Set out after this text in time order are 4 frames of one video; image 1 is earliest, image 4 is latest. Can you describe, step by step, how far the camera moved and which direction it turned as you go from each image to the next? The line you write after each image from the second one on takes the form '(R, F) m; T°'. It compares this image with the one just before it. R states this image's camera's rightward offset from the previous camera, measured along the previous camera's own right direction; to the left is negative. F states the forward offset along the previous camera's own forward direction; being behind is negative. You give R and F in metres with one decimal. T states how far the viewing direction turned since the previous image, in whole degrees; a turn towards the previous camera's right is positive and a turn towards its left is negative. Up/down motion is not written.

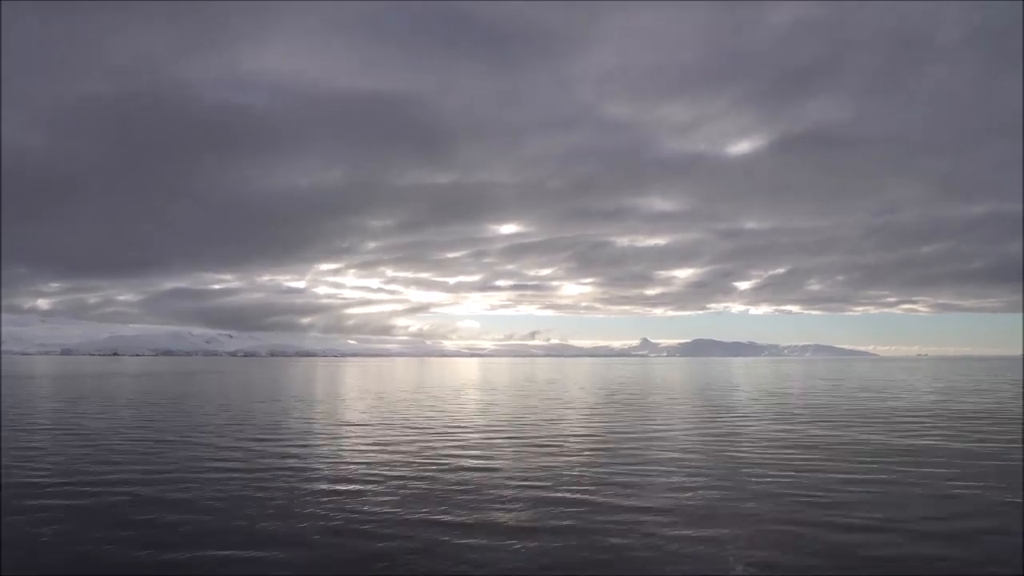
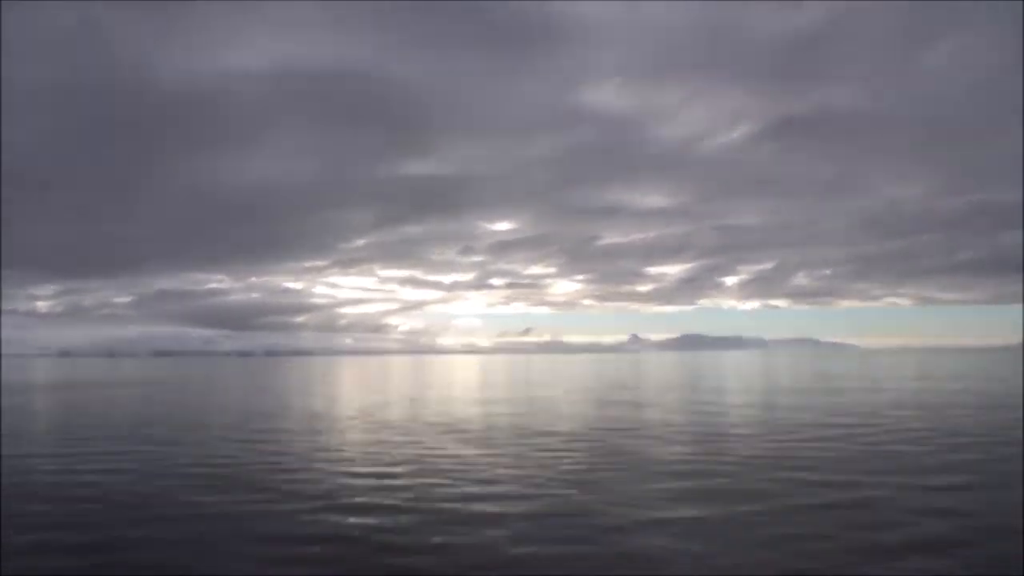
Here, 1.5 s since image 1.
(-0.2, -1.2) m; +1°
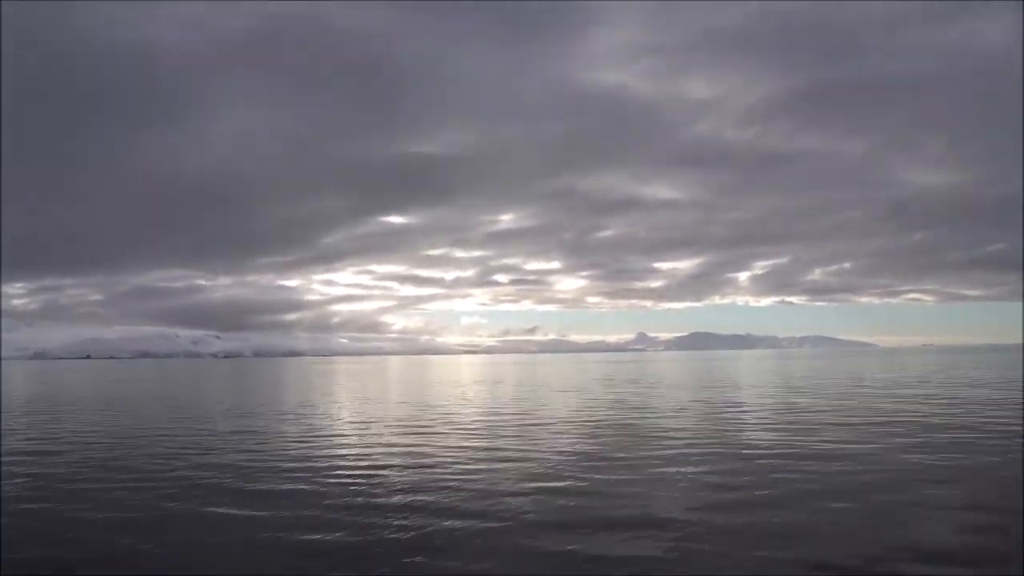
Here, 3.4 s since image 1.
(-1.5, +3.7) m; +1°
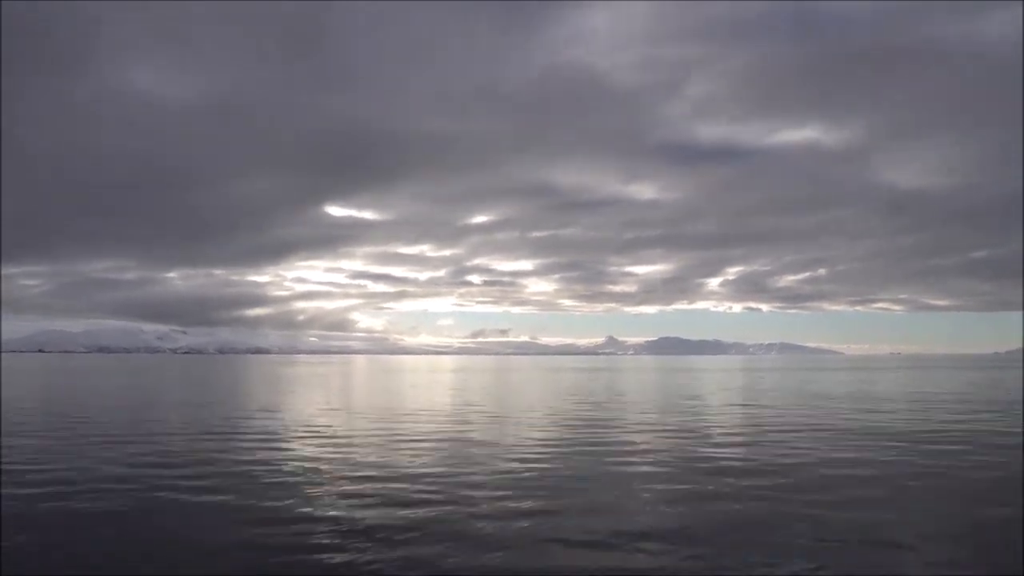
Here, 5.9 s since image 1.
(-0.7, +0.5) m; +3°
